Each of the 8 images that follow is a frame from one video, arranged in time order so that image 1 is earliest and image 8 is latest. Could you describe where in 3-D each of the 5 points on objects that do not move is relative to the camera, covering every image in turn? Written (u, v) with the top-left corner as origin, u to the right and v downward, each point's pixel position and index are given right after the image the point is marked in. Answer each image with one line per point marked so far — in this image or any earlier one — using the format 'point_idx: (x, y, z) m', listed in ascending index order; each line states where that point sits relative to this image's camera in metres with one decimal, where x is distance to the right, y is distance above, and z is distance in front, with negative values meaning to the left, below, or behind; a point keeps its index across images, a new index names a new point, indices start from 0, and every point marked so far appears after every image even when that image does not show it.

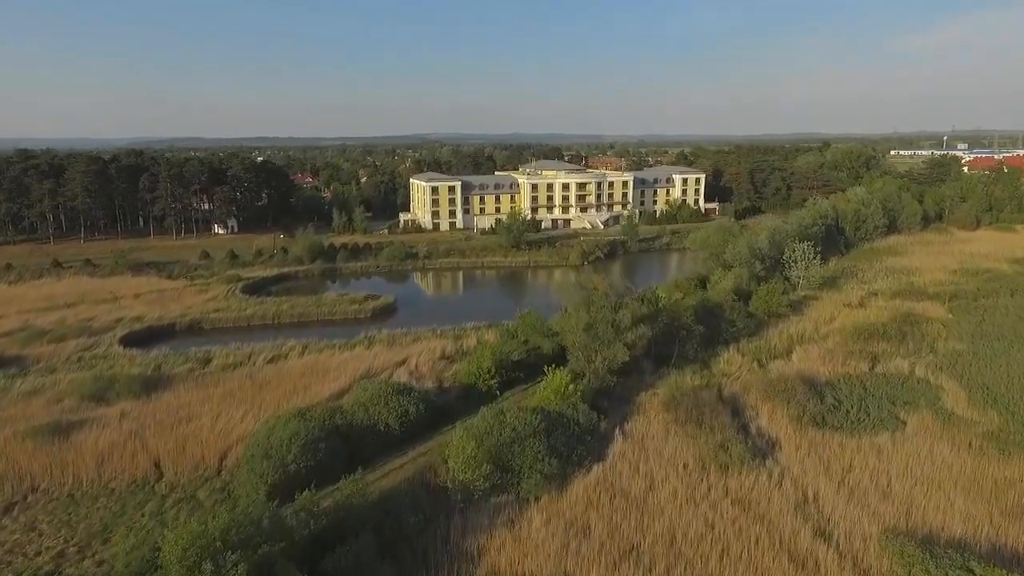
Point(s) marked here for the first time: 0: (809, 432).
0: (+8.5, -4.1, +16.7) m
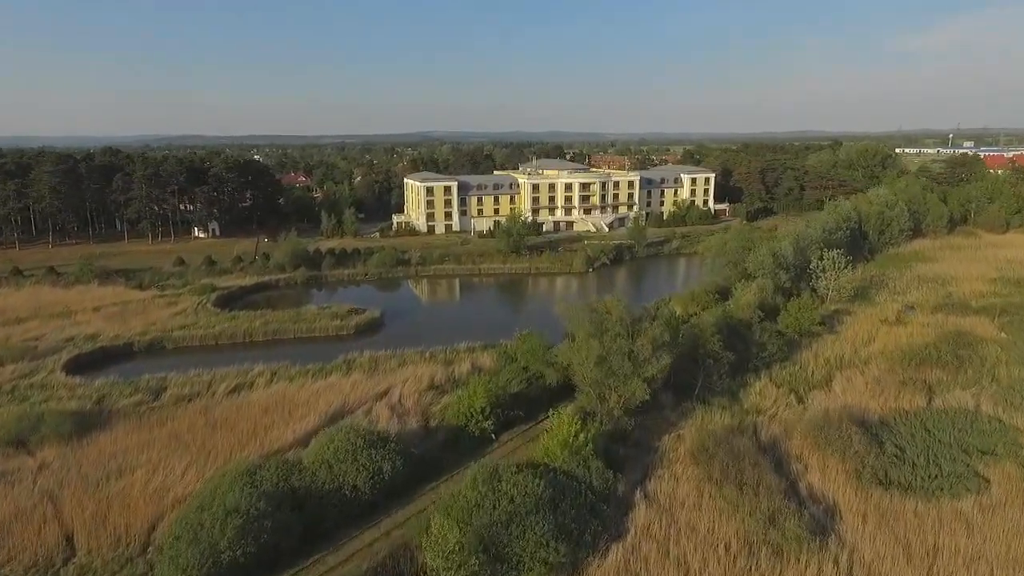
0: (+8.4, -4.8, +13.6) m
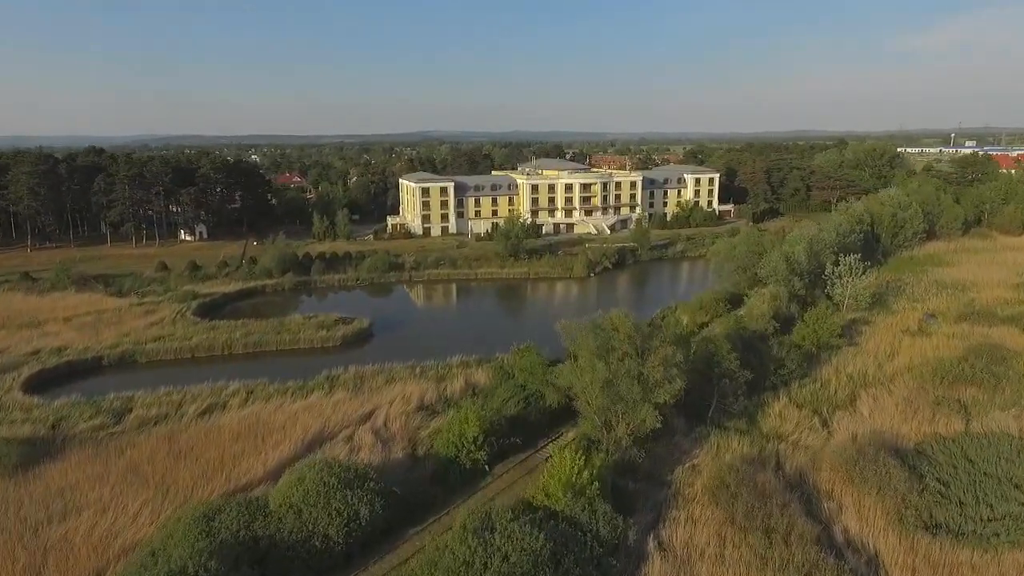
0: (+8.3, -5.2, +11.9) m
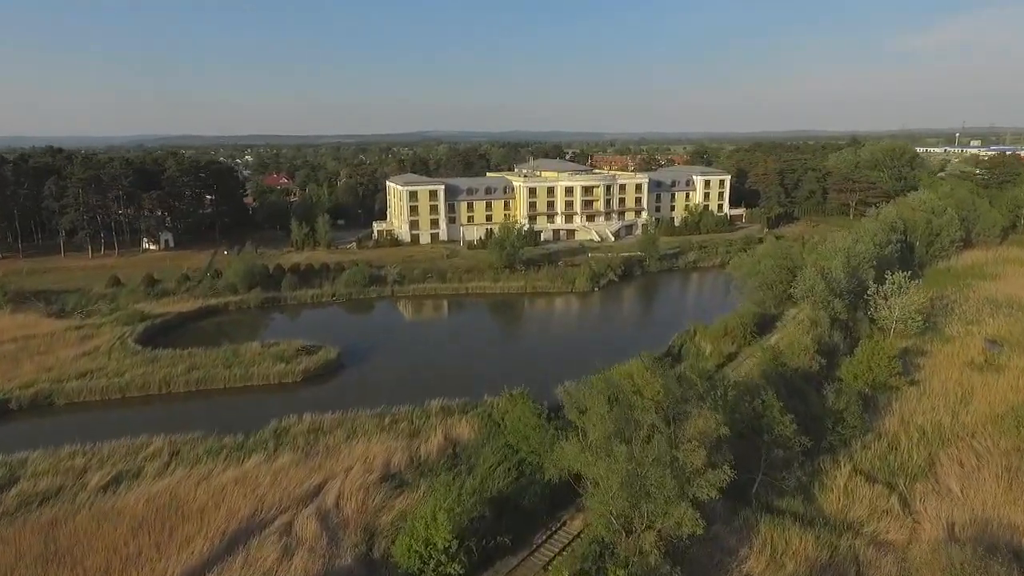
0: (+8.0, -6.1, +7.9) m
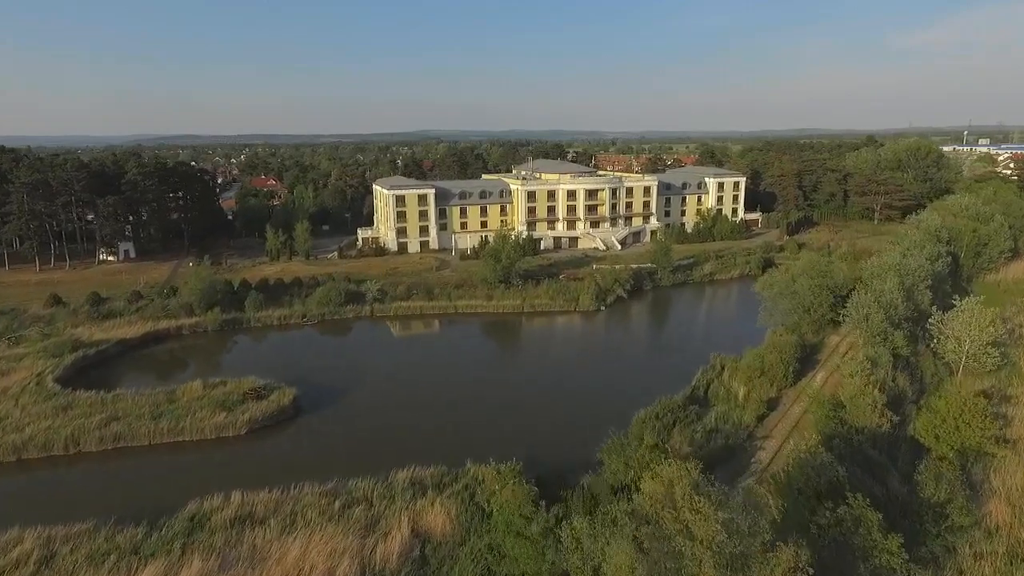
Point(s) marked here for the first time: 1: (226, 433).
0: (+7.7, -7.1, +3.8) m
1: (-8.8, -4.4, +18.2) m
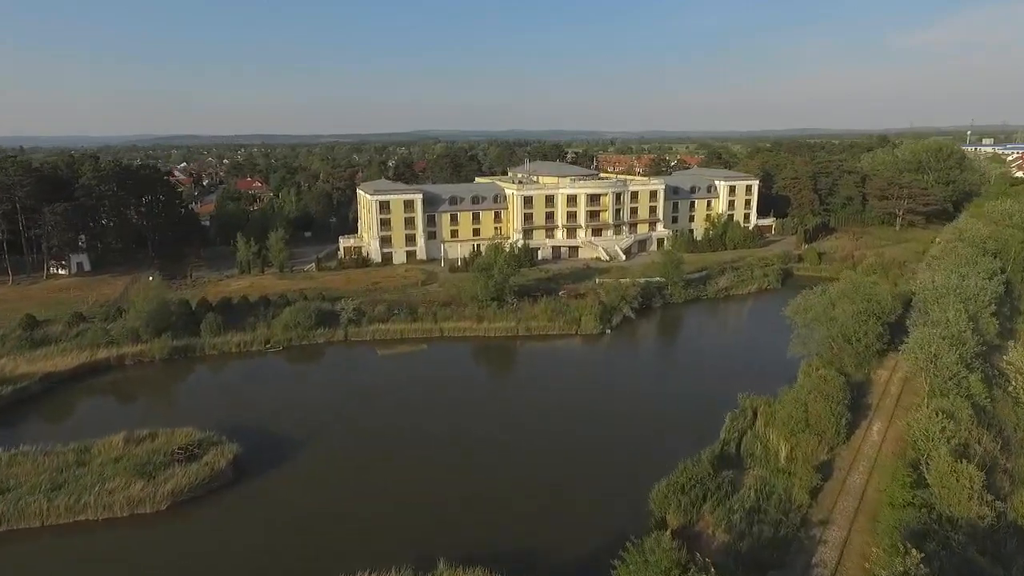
0: (+7.5, -8.1, +0.1) m
1: (-9.1, -5.4, +14.6) m
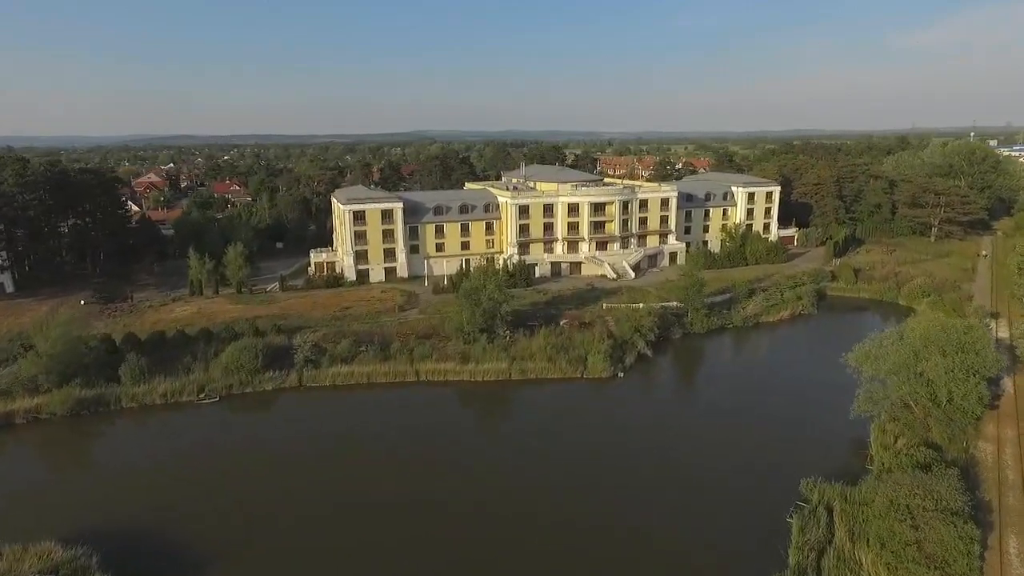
0: (+7.3, -9.3, -4.8) m
1: (-9.3, -6.6, +9.6) m
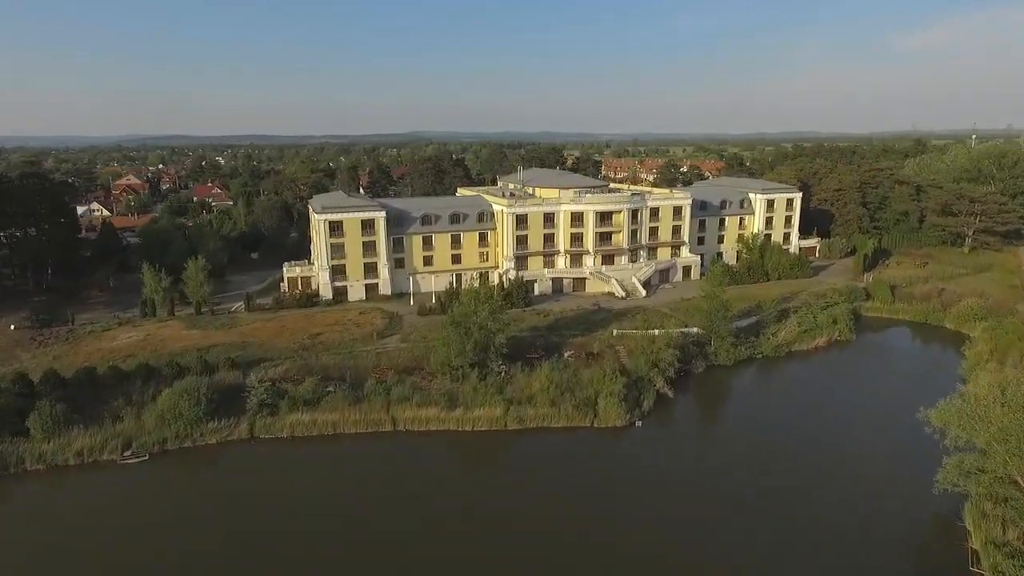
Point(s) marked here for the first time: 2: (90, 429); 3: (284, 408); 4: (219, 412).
0: (+7.3, -10.3, -8.6) m
1: (-9.4, -7.6, +5.7) m
2: (-12.9, -4.2, +18.3) m
3: (-7.5, -3.9, +20.0) m
4: (-9.6, -3.9, +19.5) m
